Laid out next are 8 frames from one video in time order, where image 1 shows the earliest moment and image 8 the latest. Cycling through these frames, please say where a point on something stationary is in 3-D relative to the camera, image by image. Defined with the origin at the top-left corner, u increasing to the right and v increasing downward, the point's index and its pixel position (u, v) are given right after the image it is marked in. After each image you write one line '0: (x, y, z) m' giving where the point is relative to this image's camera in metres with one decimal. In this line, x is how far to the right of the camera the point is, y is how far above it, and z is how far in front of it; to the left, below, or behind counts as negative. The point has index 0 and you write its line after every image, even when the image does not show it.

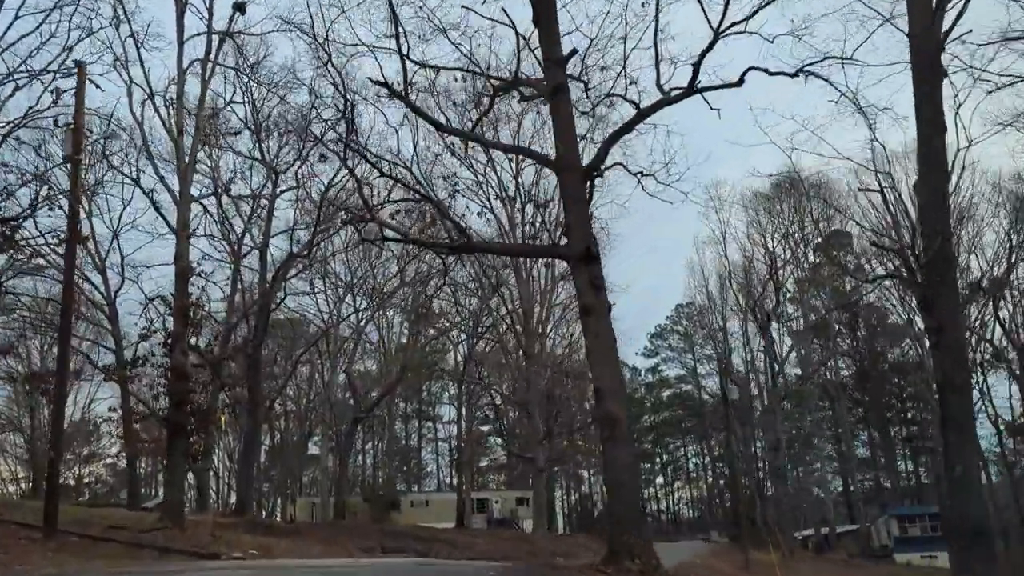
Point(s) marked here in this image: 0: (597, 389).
0: (+0.7, -0.9, +6.9) m
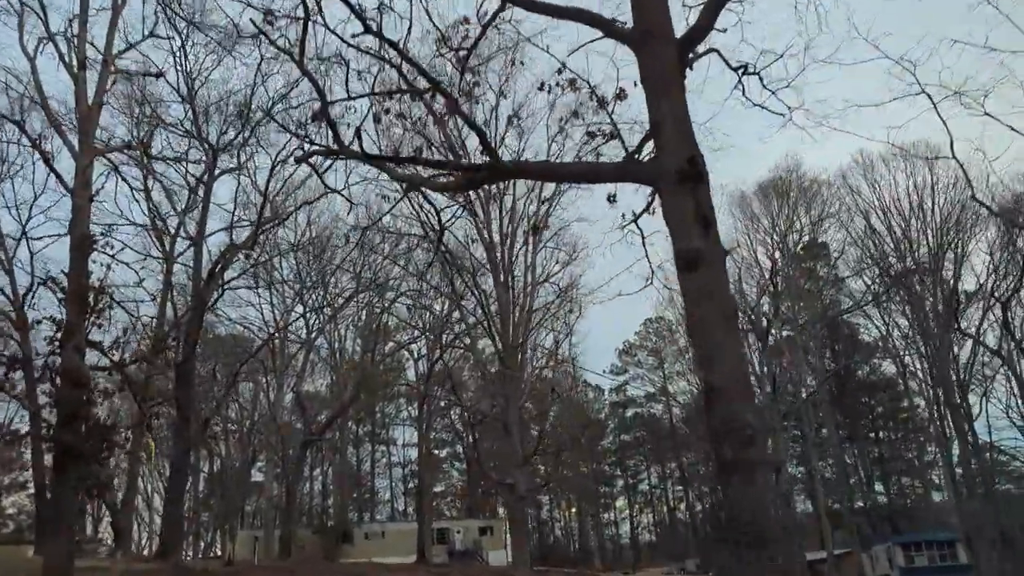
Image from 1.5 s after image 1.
0: (+1.0, -0.5, +4.3) m
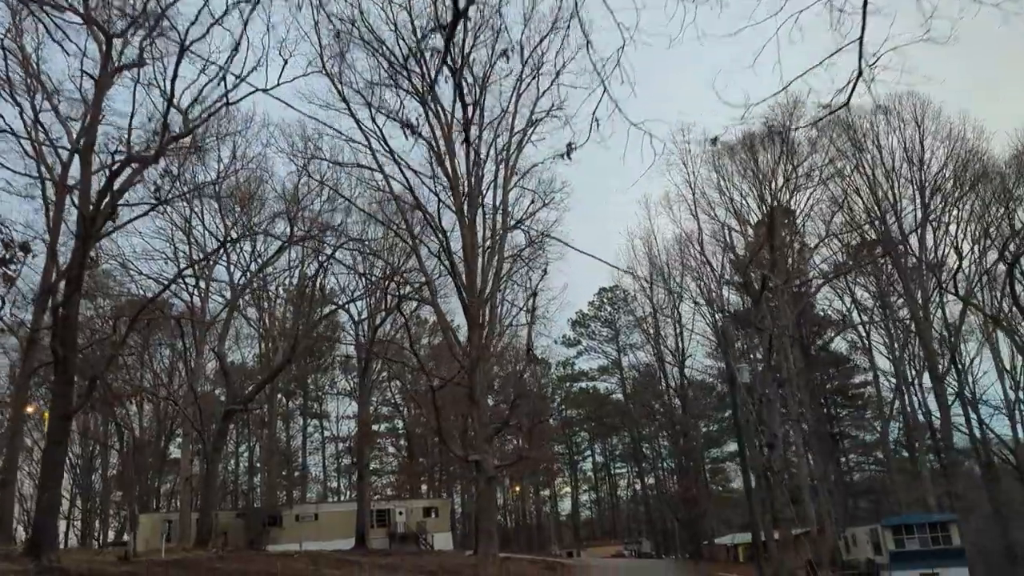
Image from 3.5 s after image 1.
0: (+1.6, +0.2, +1.5) m
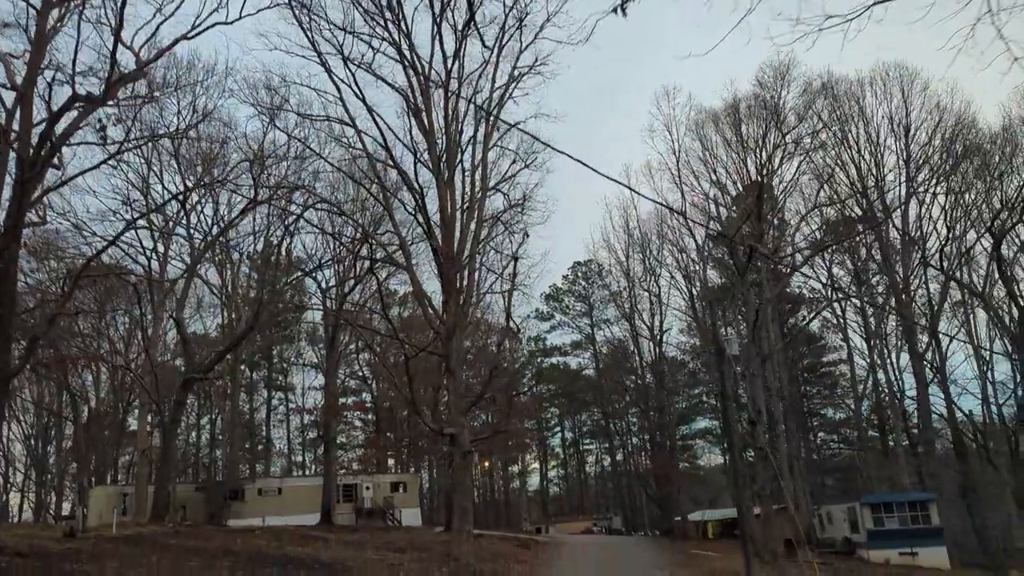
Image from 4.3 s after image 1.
0: (+1.7, +0.4, +0.6) m
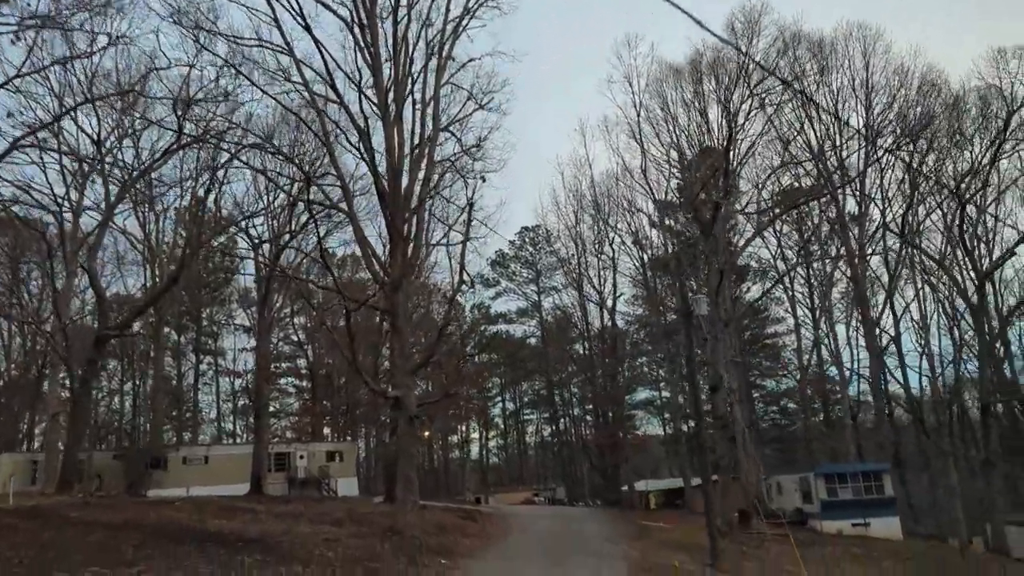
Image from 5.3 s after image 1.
0: (+2.0, +0.7, -0.6) m
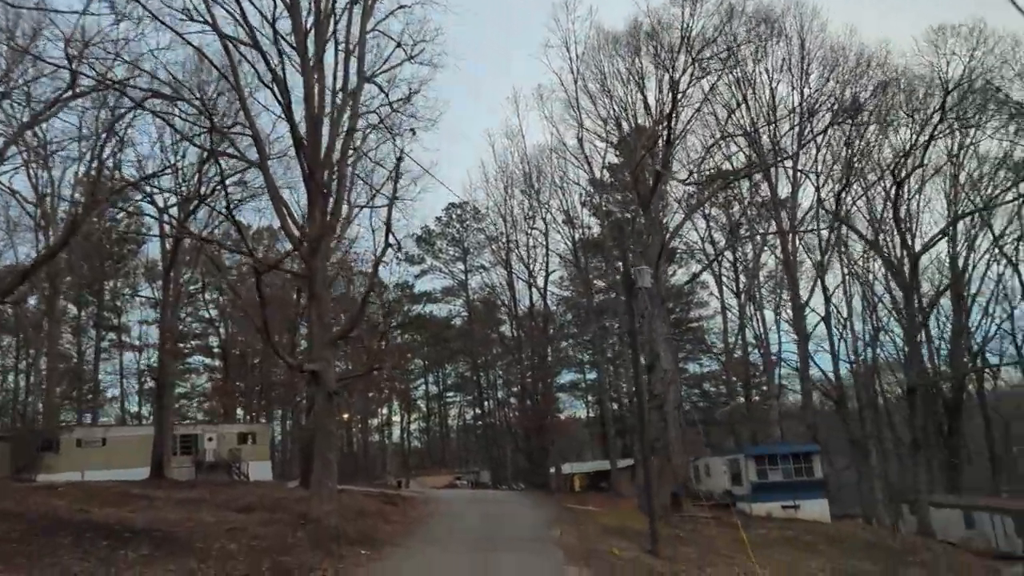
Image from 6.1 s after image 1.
0: (+2.3, +0.9, -1.4) m
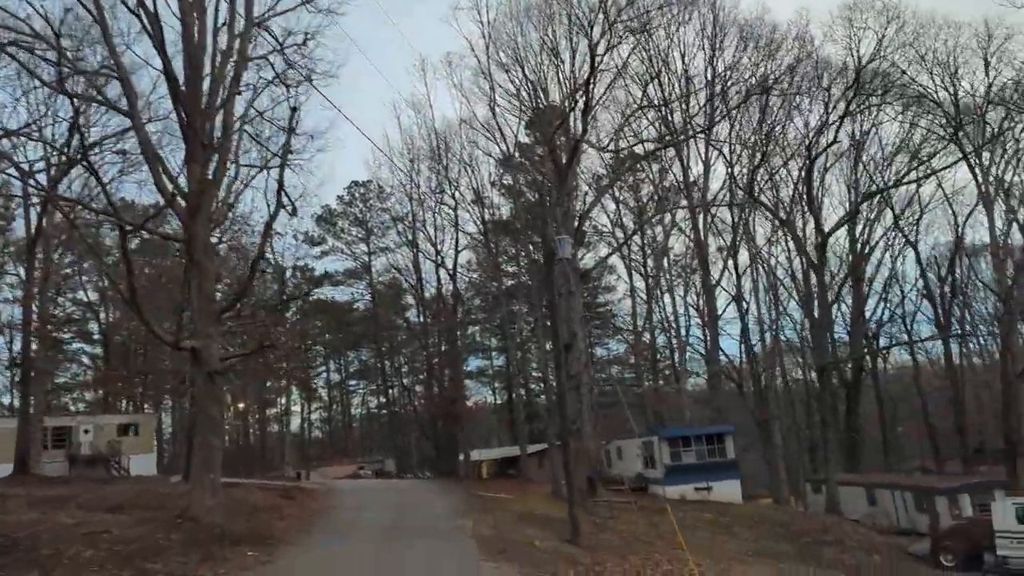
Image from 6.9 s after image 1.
0: (+2.6, +1.2, -2.2) m
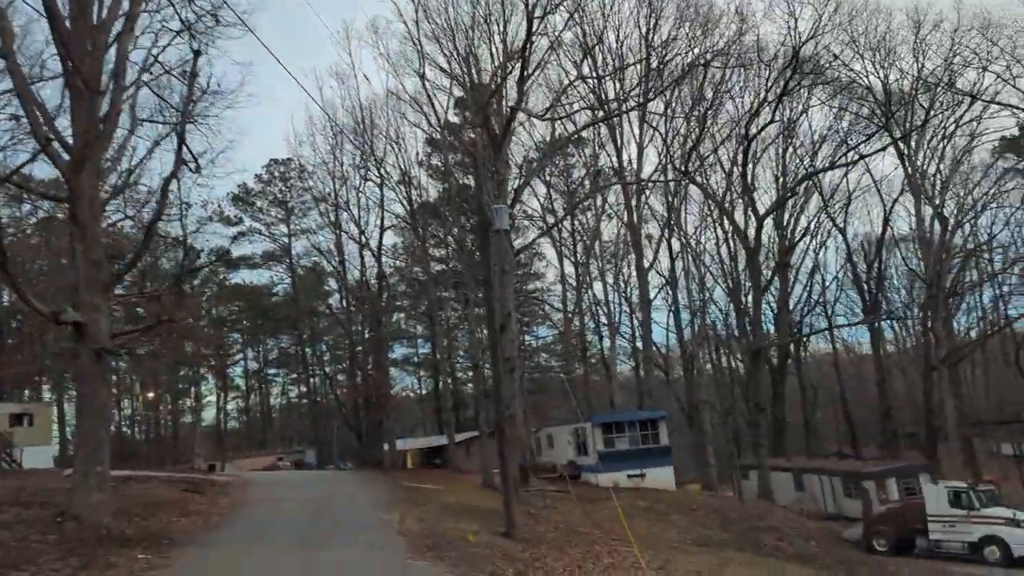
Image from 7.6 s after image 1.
0: (+3.0, +1.3, -2.9) m
